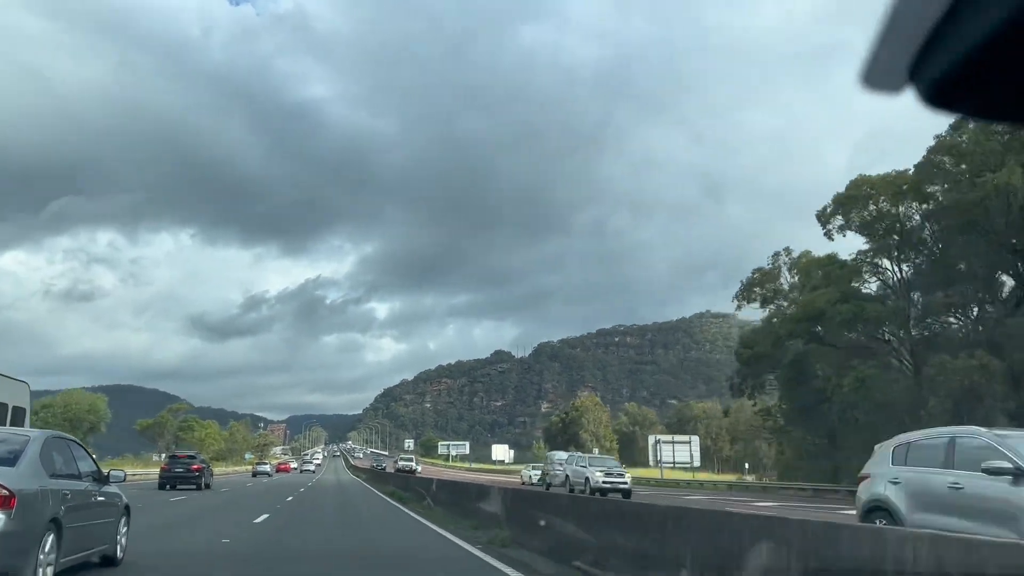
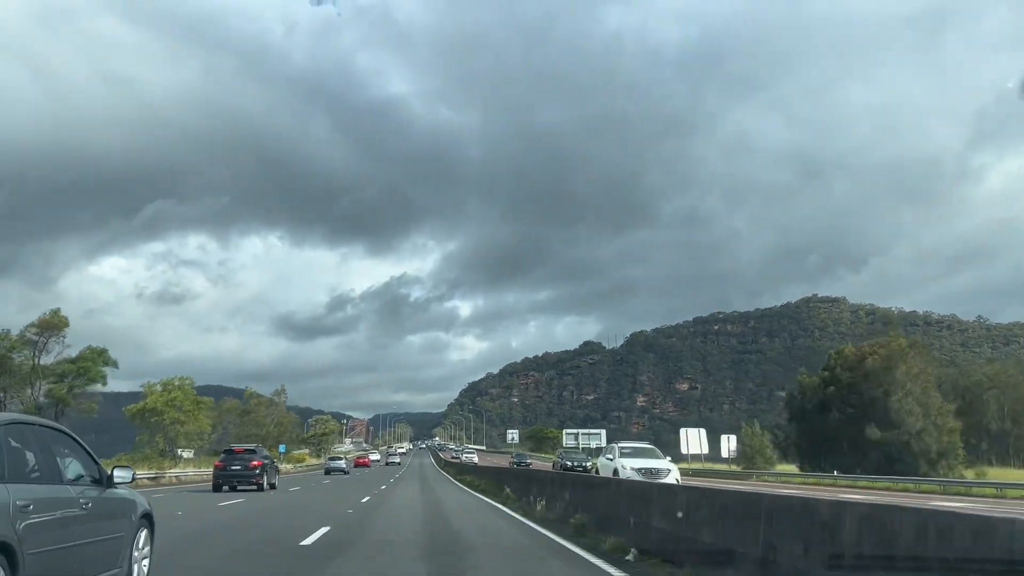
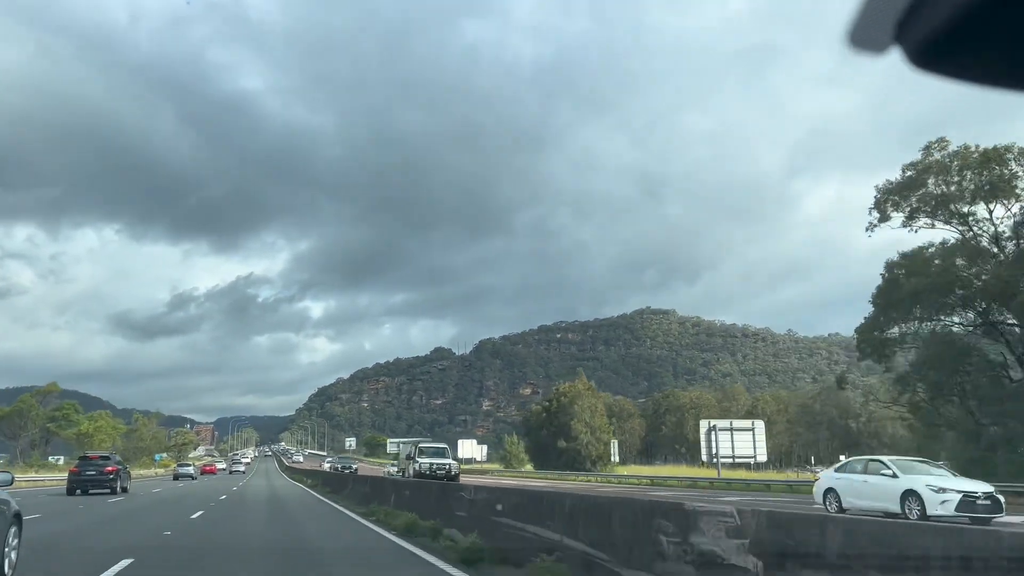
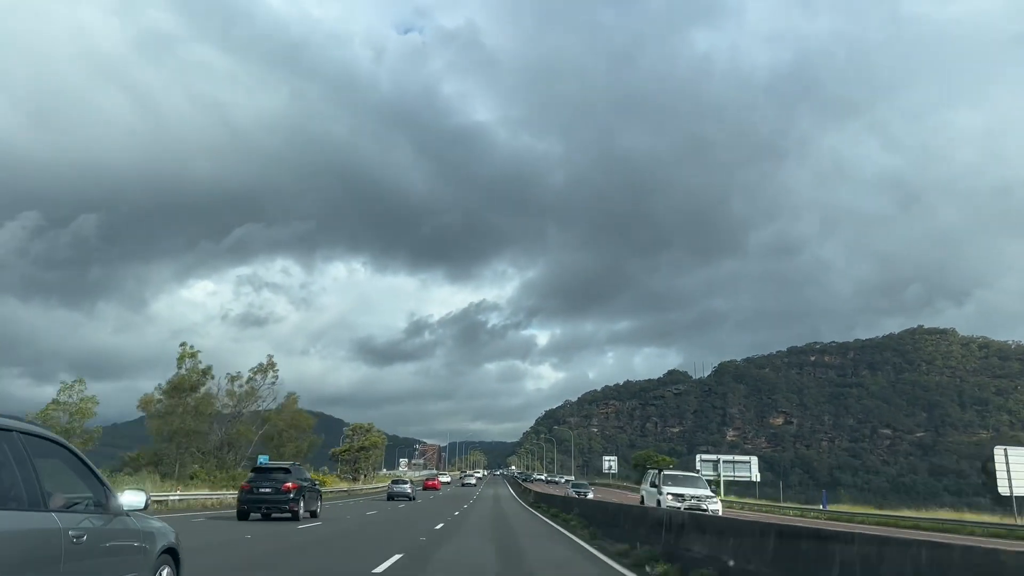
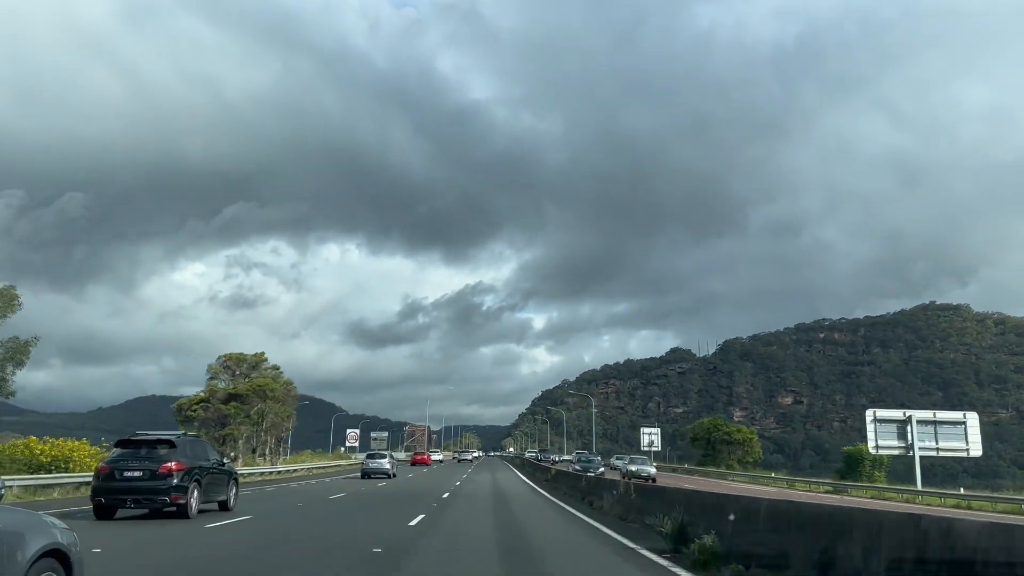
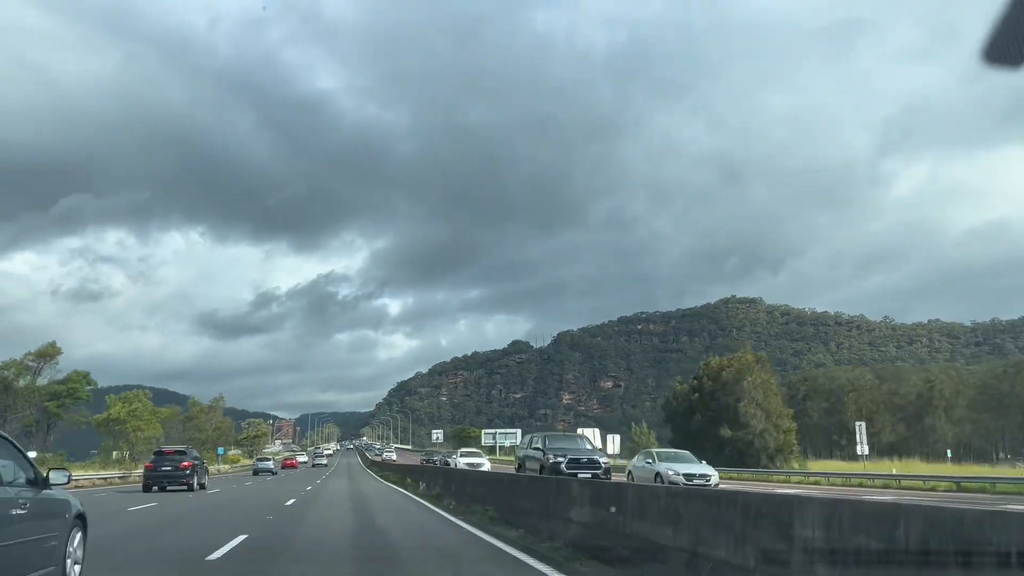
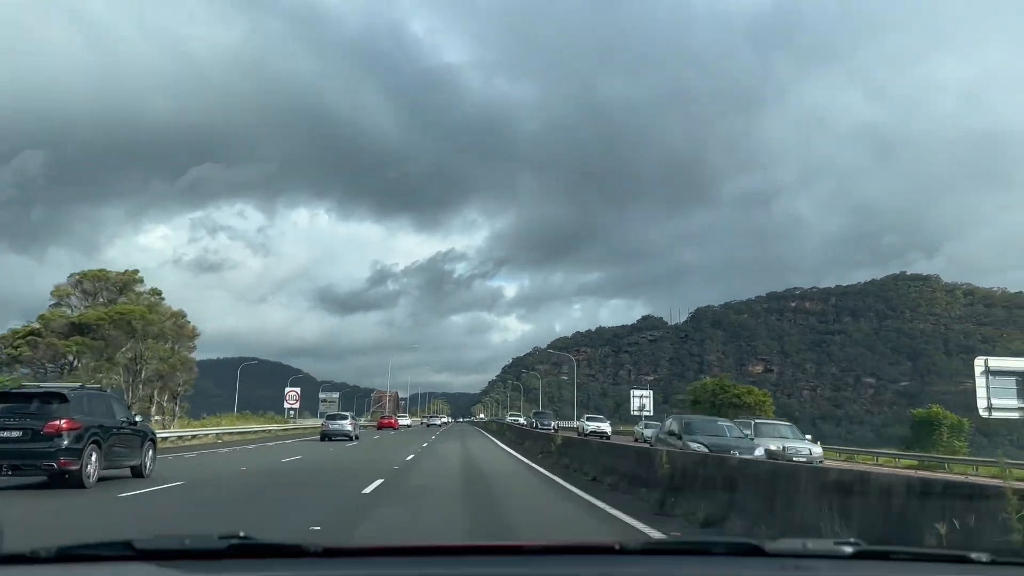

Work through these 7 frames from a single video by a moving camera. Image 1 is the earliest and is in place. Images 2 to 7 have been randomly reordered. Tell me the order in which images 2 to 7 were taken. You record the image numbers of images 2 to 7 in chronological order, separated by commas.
3, 6, 2, 4, 5, 7
